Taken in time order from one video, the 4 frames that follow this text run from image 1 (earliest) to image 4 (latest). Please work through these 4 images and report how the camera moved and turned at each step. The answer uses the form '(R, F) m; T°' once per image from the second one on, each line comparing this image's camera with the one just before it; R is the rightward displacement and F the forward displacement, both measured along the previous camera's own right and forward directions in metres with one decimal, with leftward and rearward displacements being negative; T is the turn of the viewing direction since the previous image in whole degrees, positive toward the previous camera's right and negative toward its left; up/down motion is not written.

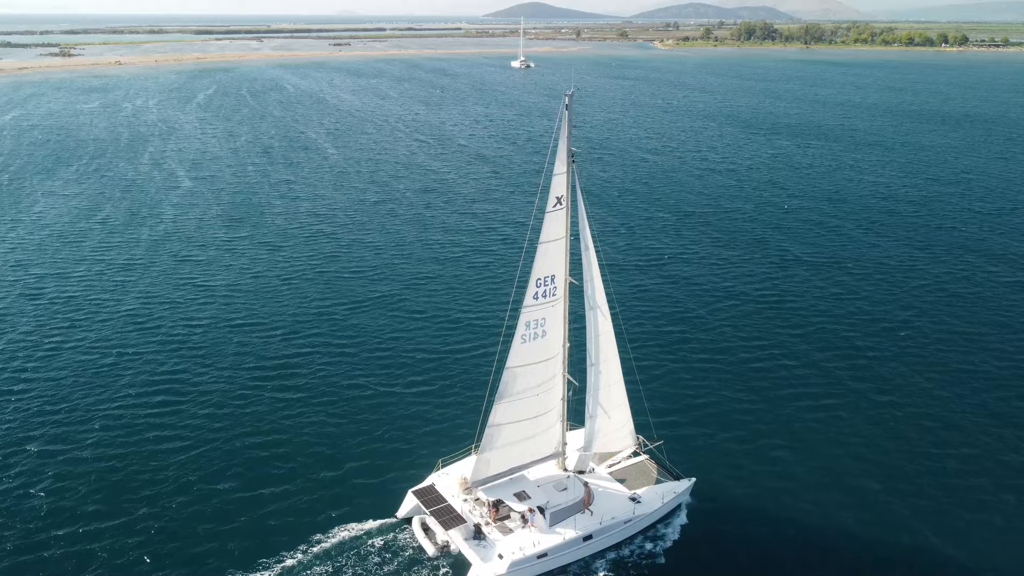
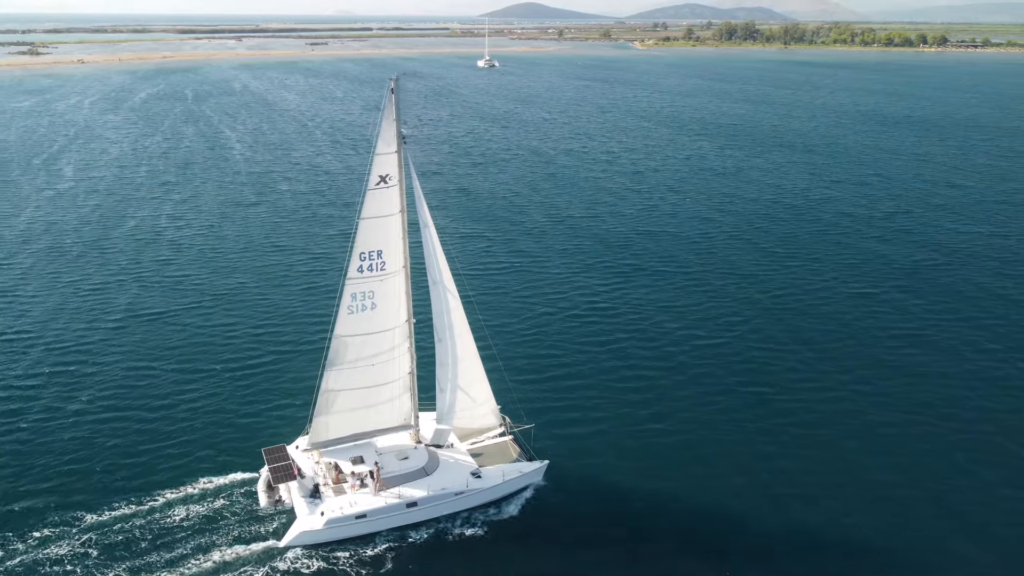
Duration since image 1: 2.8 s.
(+9.0, +0.7) m; 0°
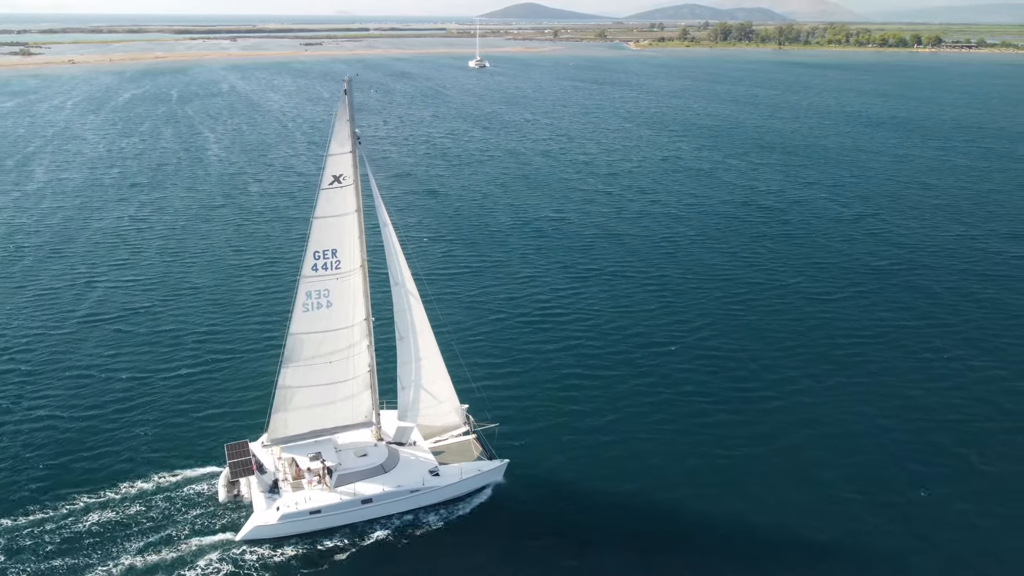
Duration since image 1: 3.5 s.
(+2.4, 0.0) m; 0°
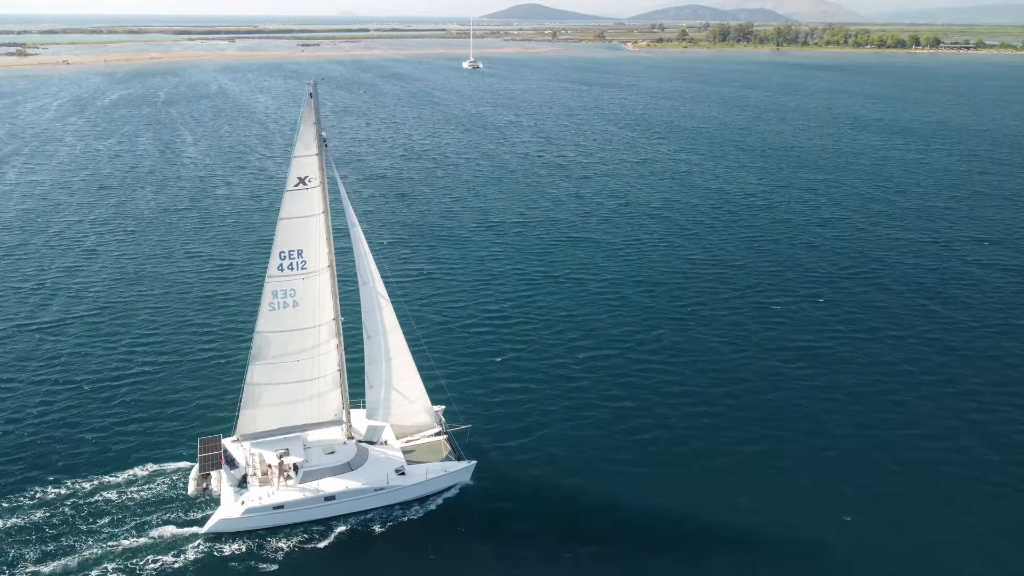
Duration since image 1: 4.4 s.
(+2.7, +0.1) m; 0°
